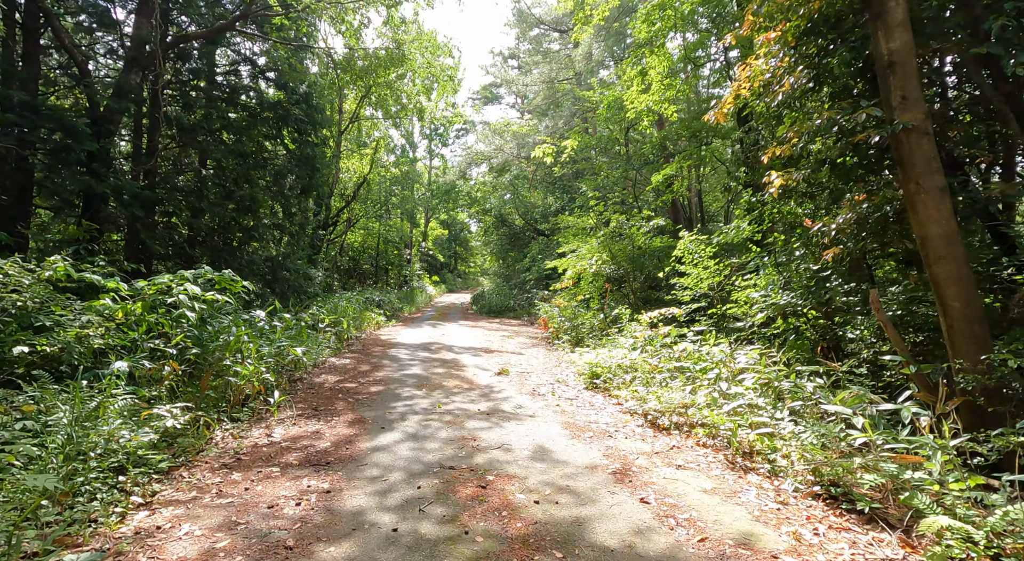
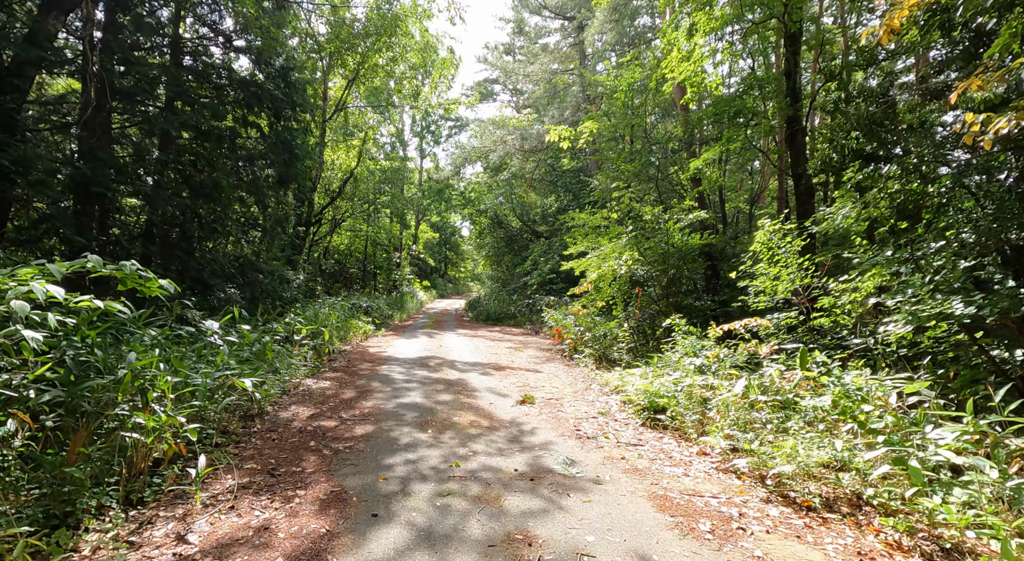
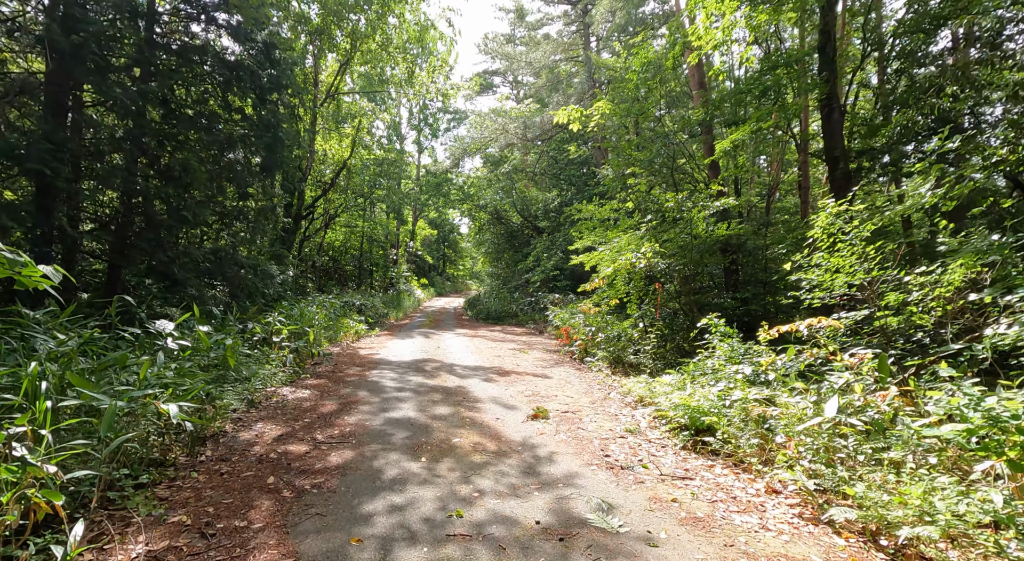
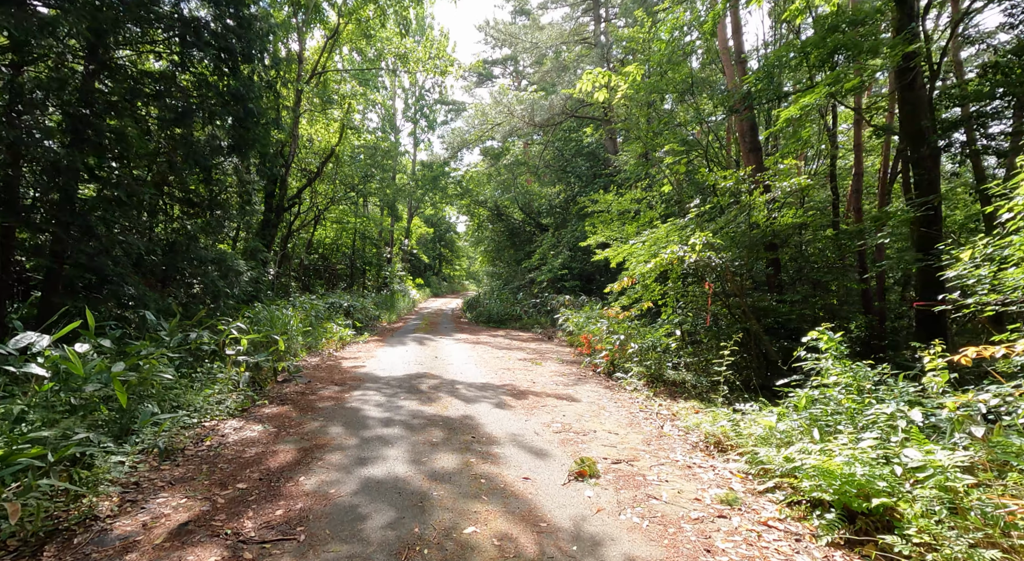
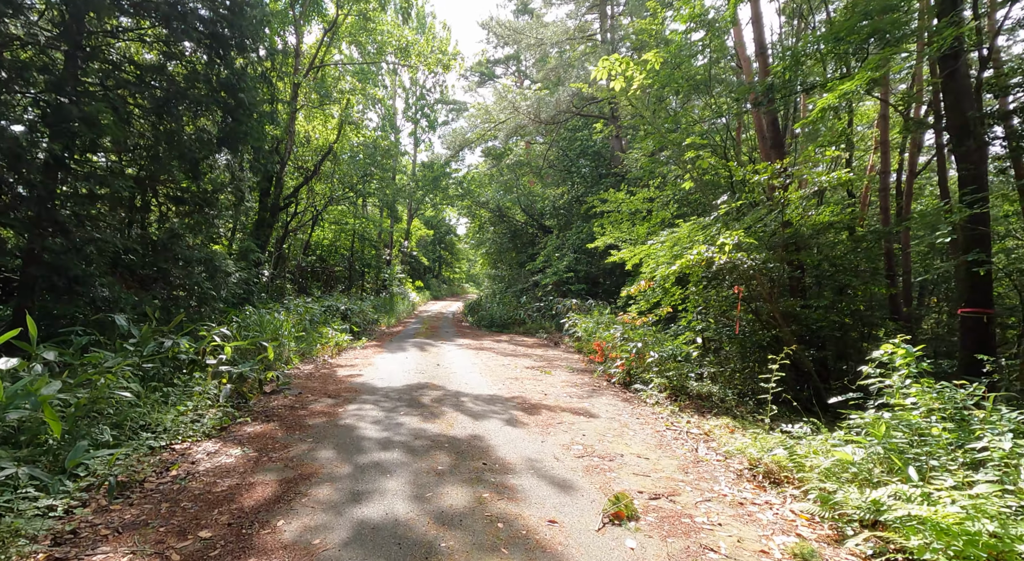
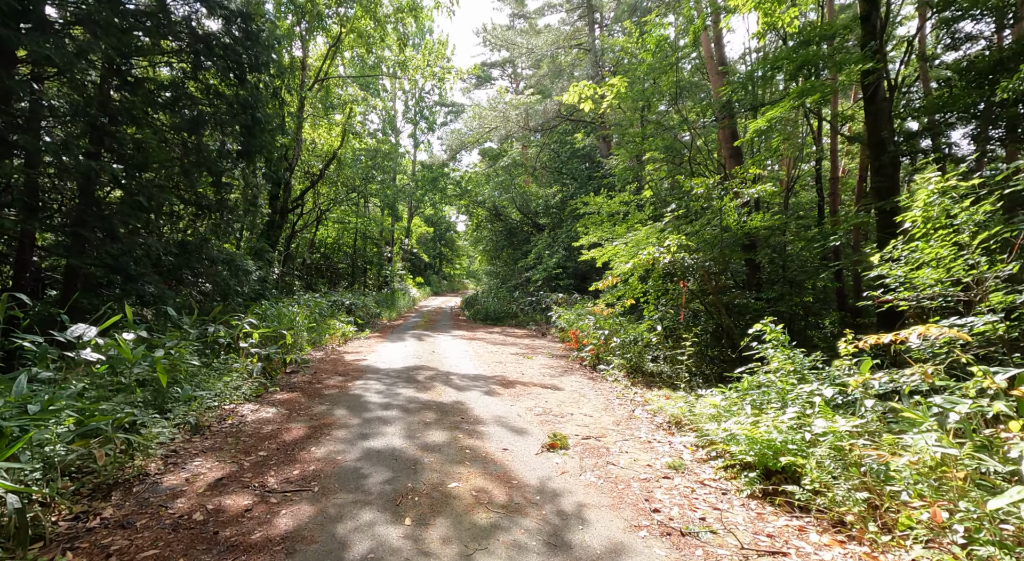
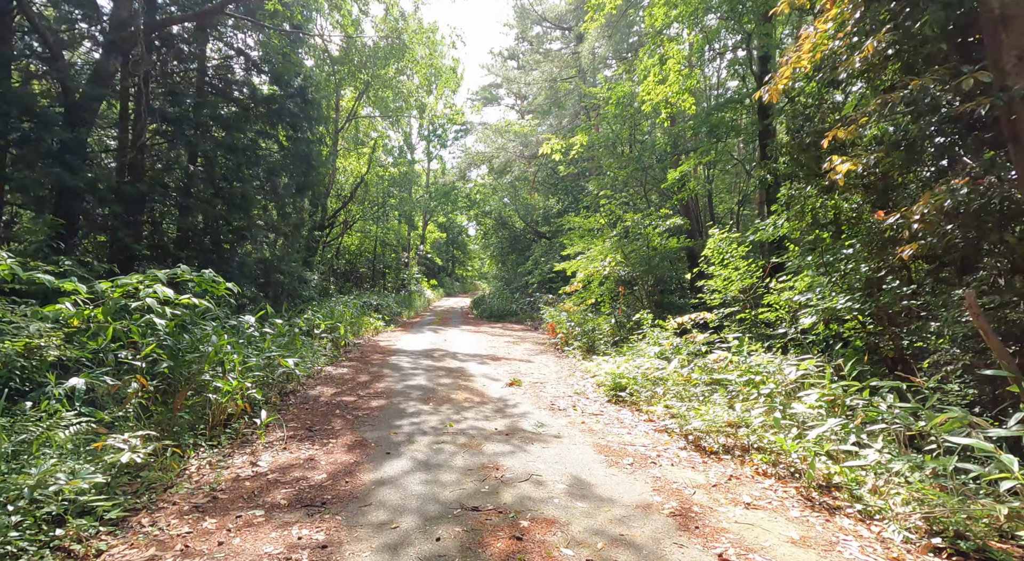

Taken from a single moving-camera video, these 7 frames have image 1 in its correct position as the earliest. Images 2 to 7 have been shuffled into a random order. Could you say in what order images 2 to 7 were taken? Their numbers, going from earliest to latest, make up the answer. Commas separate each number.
7, 2, 3, 6, 4, 5
